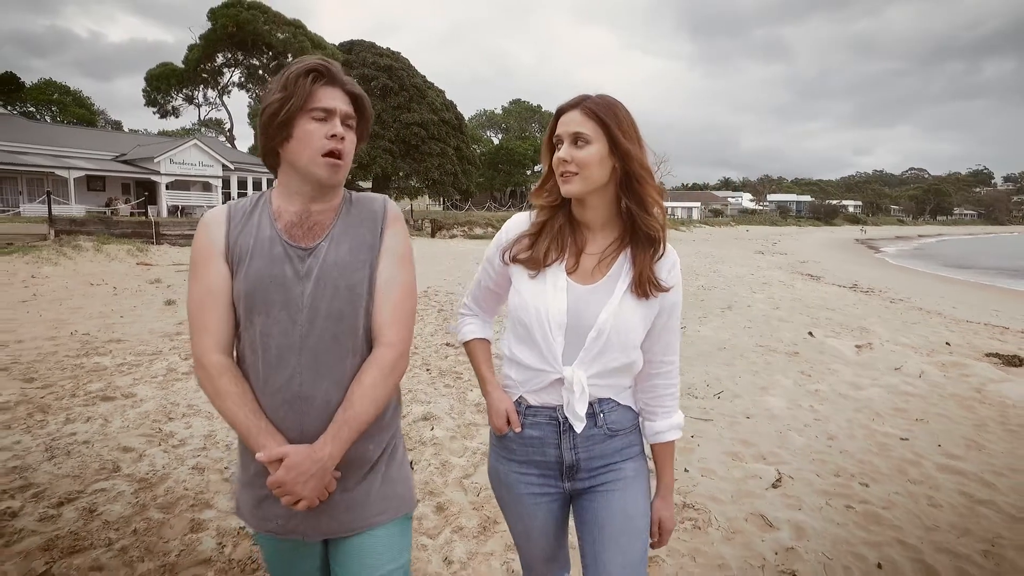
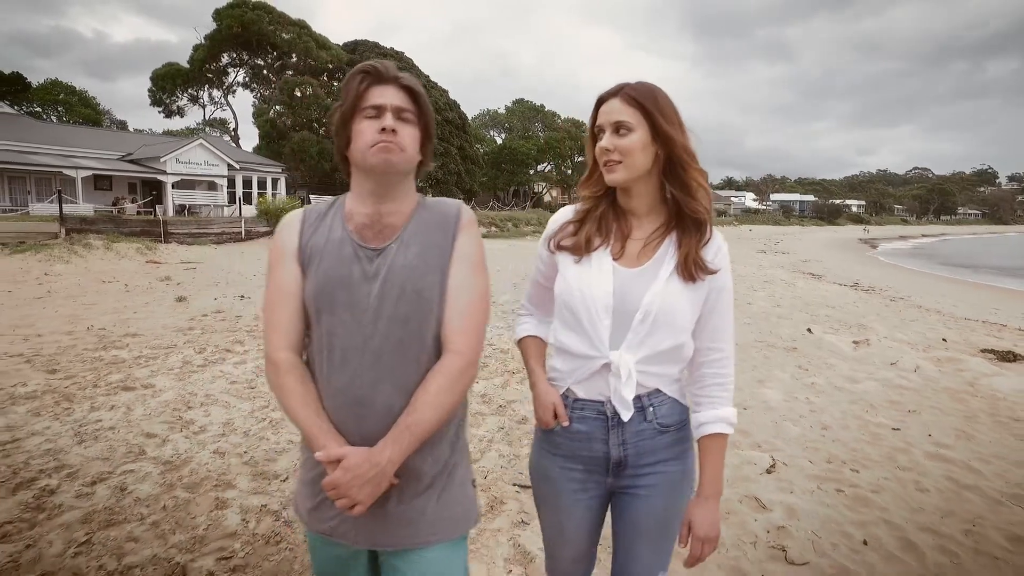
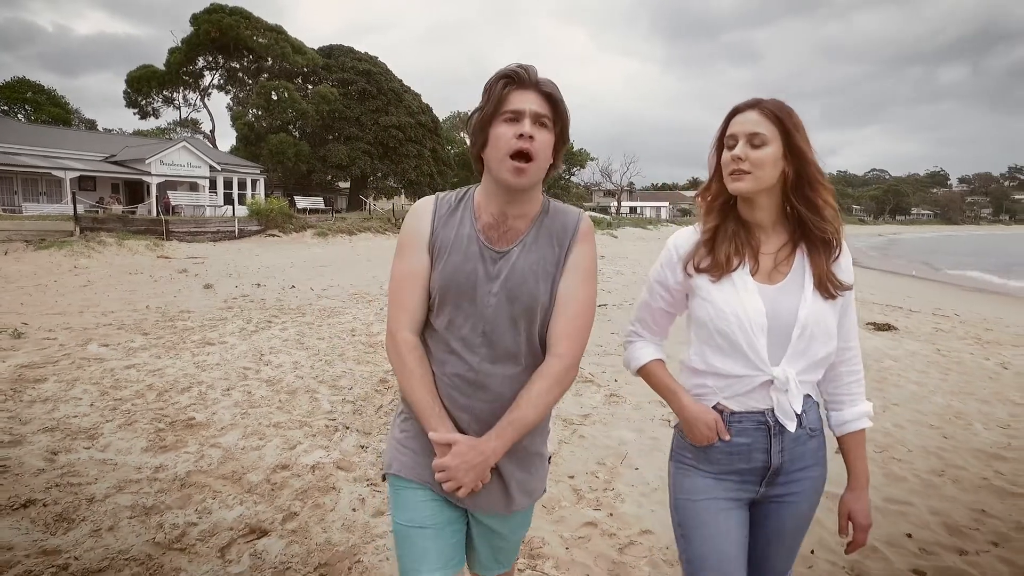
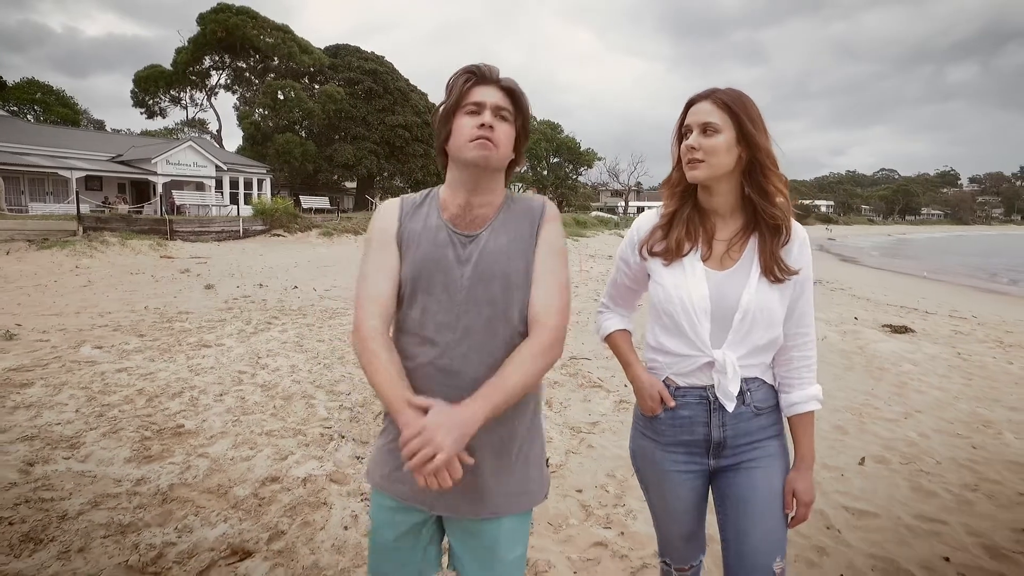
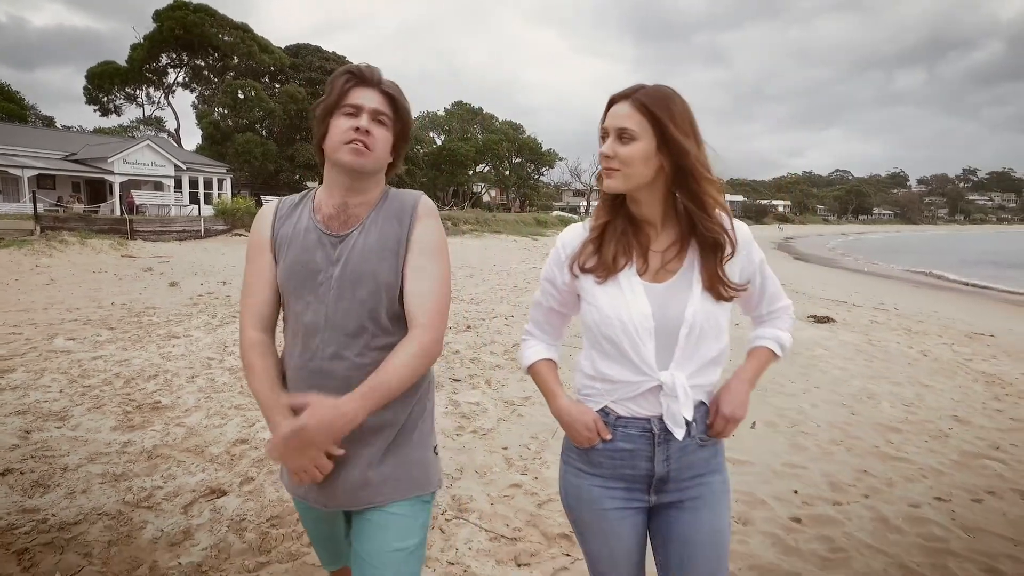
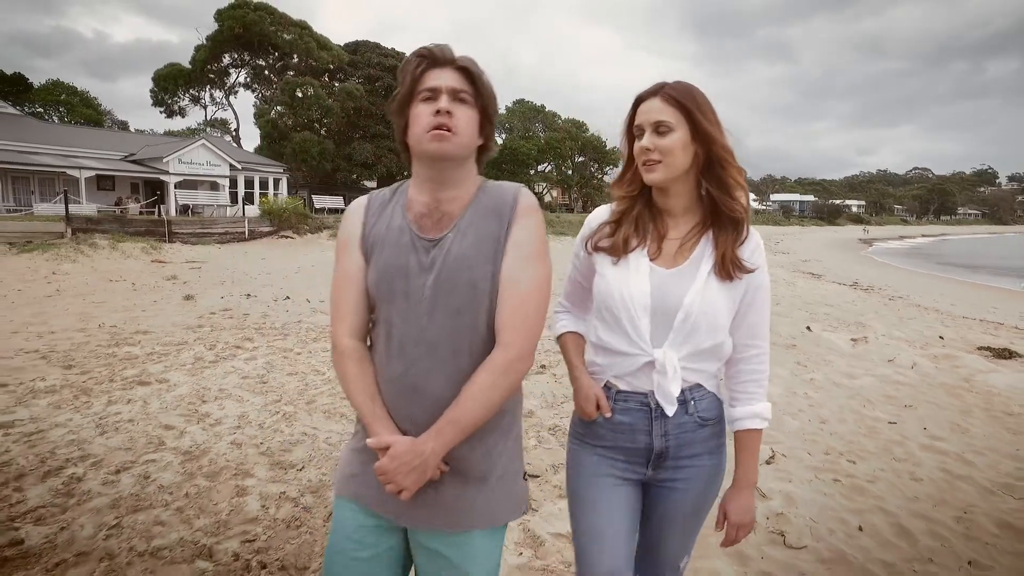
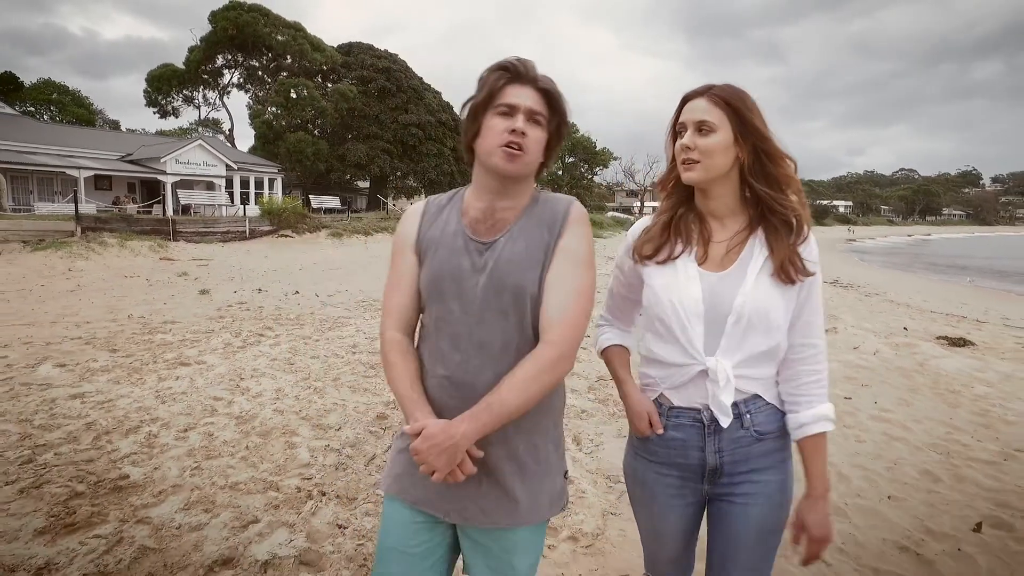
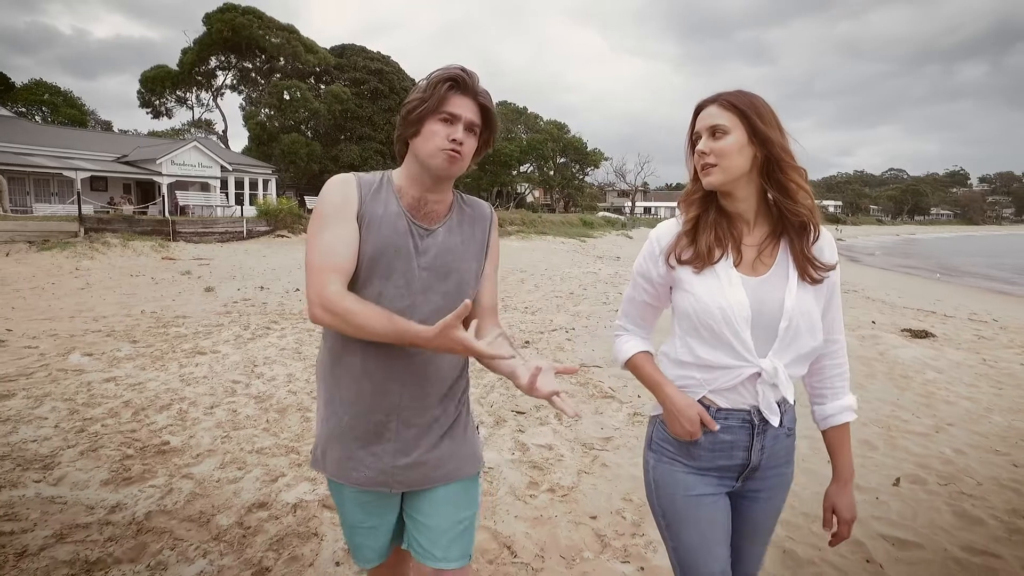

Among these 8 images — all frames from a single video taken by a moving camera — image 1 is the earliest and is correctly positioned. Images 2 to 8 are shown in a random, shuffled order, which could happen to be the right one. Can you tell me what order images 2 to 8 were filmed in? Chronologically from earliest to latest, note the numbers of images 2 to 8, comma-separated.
2, 6, 7, 8, 4, 3, 5
